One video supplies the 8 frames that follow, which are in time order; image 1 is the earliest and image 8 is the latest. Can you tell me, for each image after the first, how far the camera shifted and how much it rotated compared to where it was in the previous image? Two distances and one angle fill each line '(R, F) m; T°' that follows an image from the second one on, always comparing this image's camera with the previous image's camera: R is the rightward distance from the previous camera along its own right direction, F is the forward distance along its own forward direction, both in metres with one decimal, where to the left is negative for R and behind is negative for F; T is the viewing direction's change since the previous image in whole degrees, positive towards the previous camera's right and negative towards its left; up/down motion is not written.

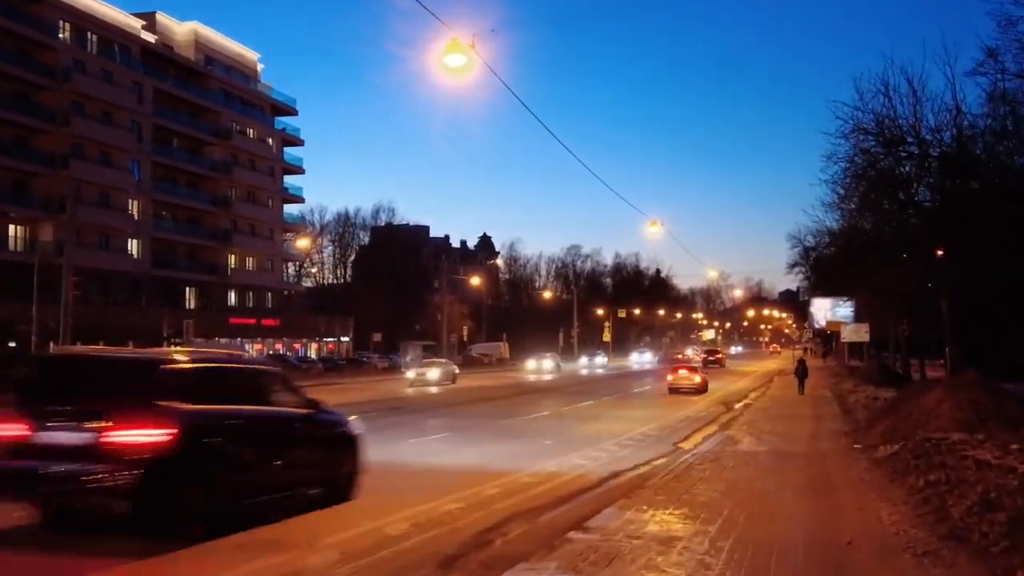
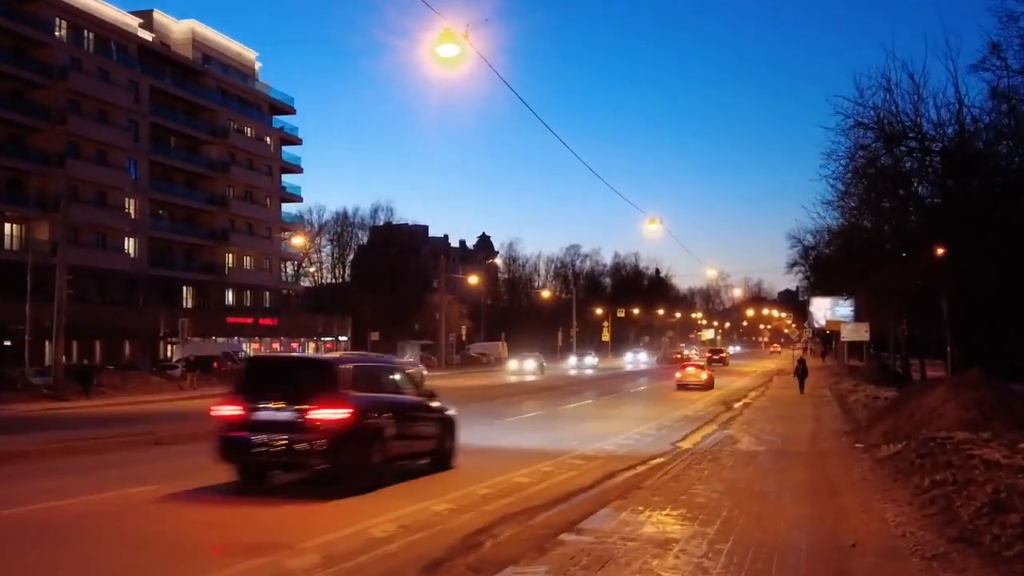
(+0.1, +0.3) m; 0°
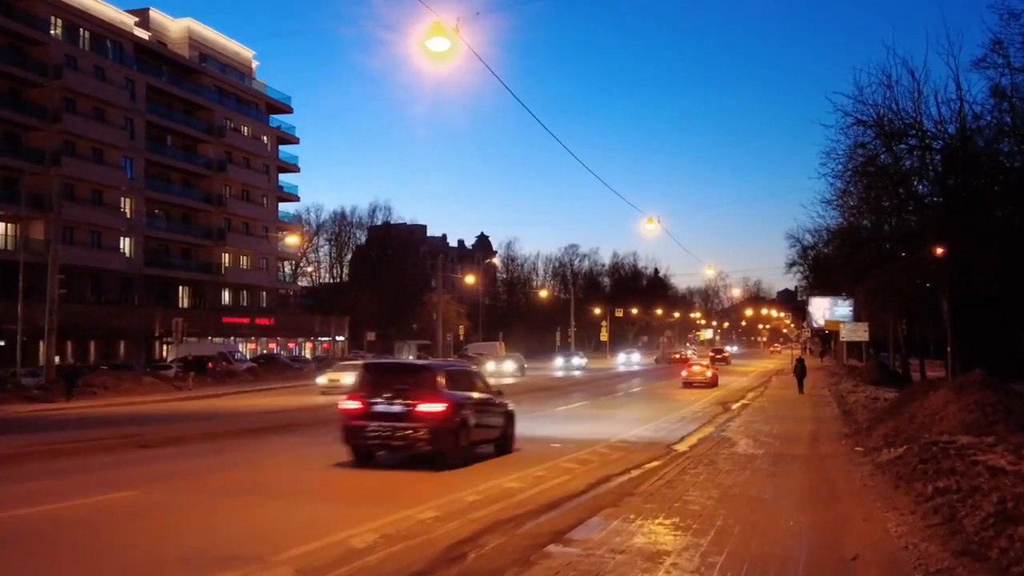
(+0.1, +0.4) m; 0°
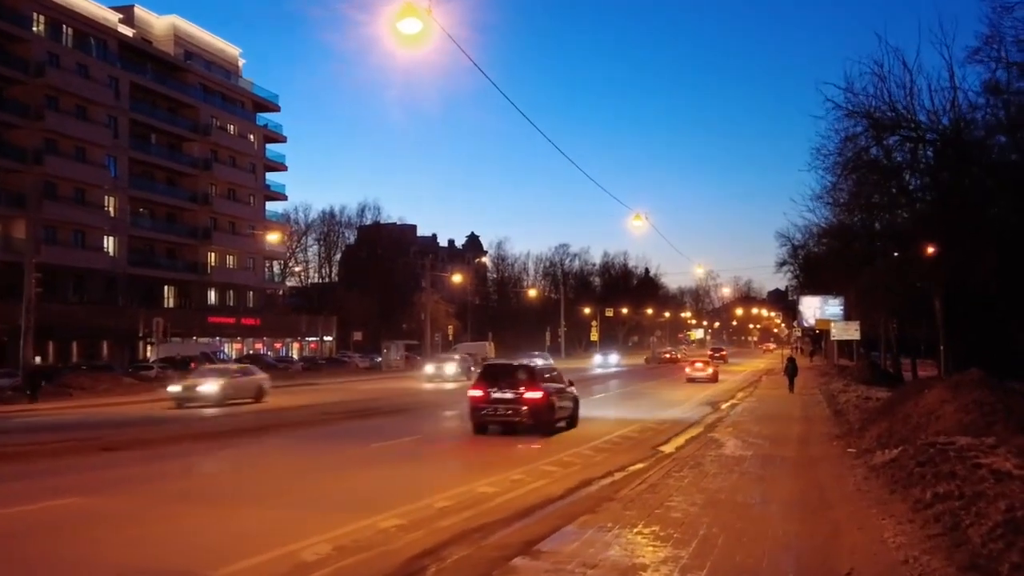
(+0.2, +0.7) m; +1°
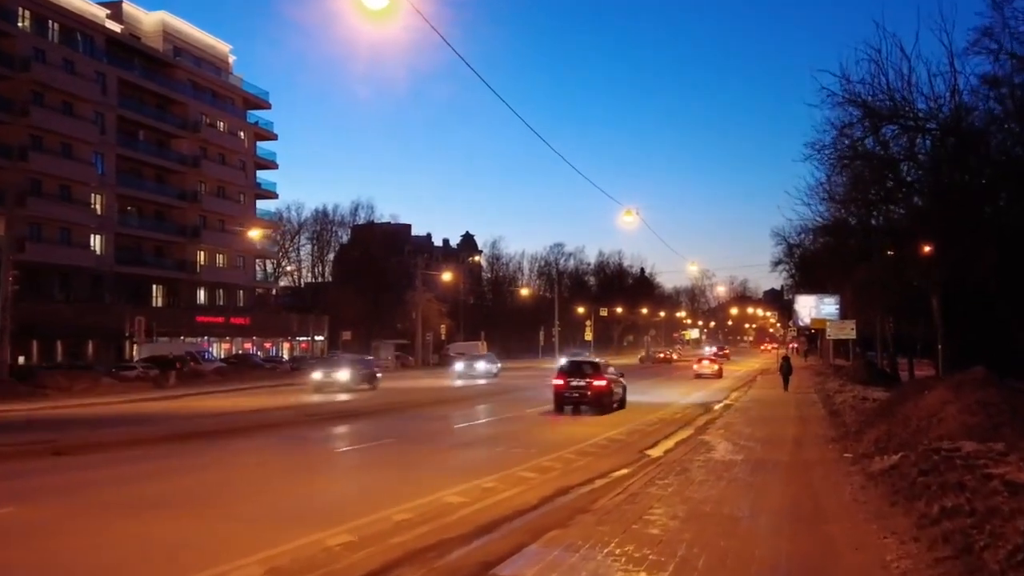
(+0.3, +0.9) m; 0°
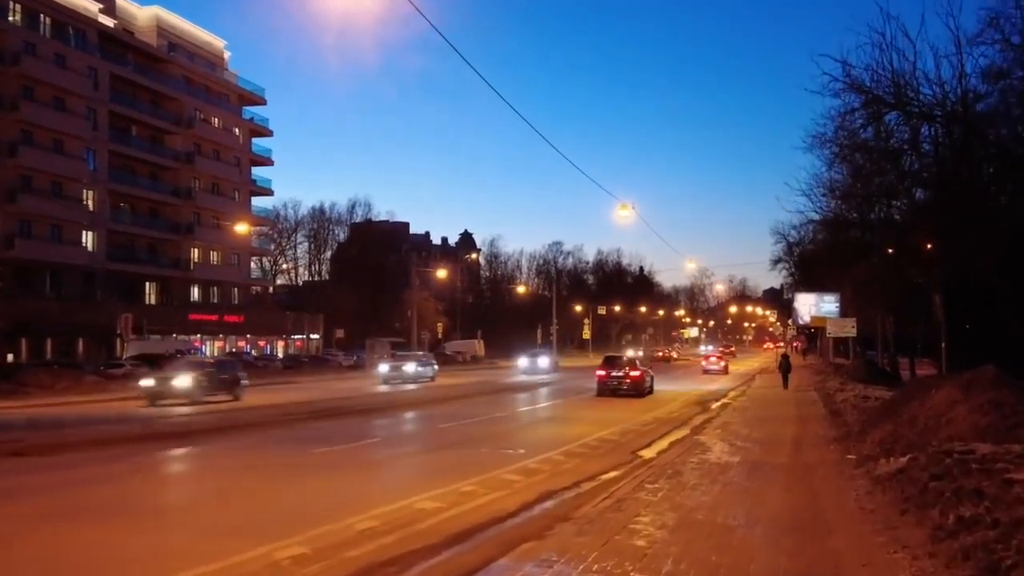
(+0.2, +0.8) m; 0°
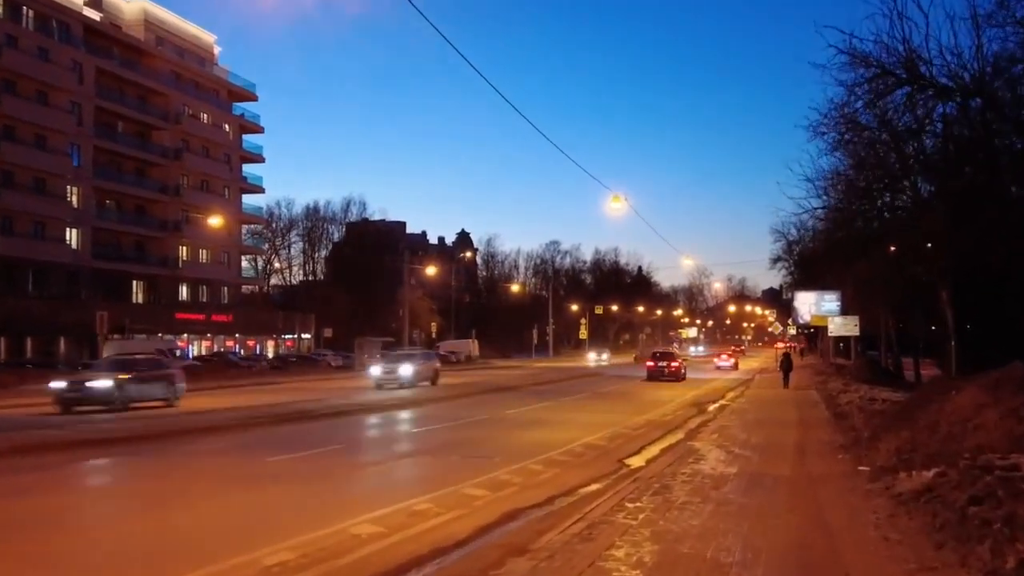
(+0.4, +1.6) m; 0°
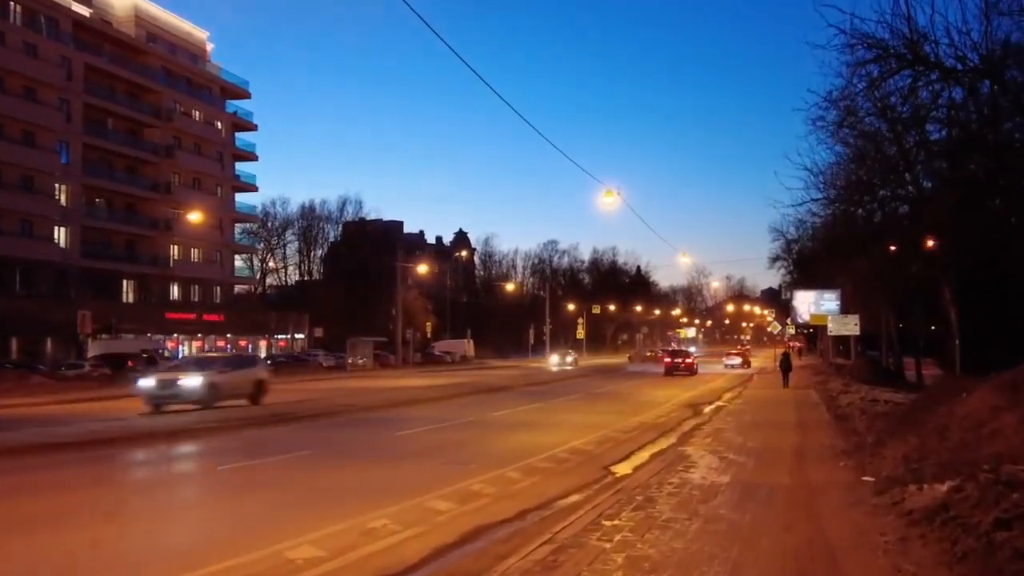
(+0.3, +1.1) m; 0°
